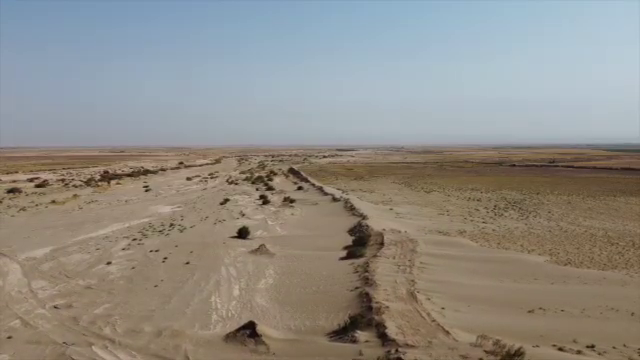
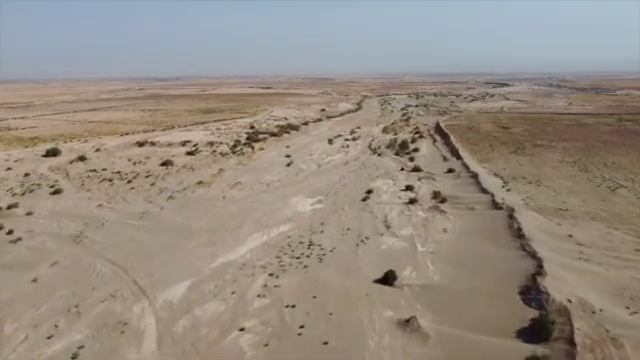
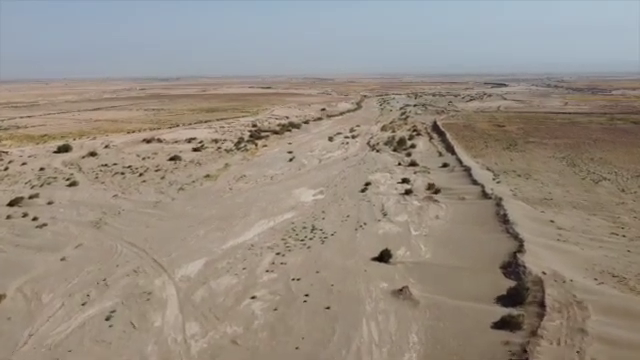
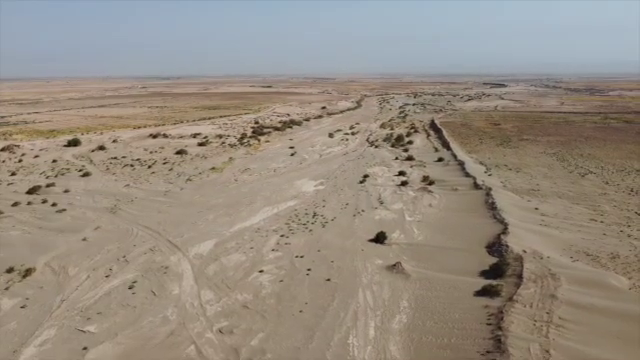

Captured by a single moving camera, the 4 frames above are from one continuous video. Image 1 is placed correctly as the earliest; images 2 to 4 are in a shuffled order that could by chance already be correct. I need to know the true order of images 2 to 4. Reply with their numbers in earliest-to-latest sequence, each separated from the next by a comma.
4, 3, 2
